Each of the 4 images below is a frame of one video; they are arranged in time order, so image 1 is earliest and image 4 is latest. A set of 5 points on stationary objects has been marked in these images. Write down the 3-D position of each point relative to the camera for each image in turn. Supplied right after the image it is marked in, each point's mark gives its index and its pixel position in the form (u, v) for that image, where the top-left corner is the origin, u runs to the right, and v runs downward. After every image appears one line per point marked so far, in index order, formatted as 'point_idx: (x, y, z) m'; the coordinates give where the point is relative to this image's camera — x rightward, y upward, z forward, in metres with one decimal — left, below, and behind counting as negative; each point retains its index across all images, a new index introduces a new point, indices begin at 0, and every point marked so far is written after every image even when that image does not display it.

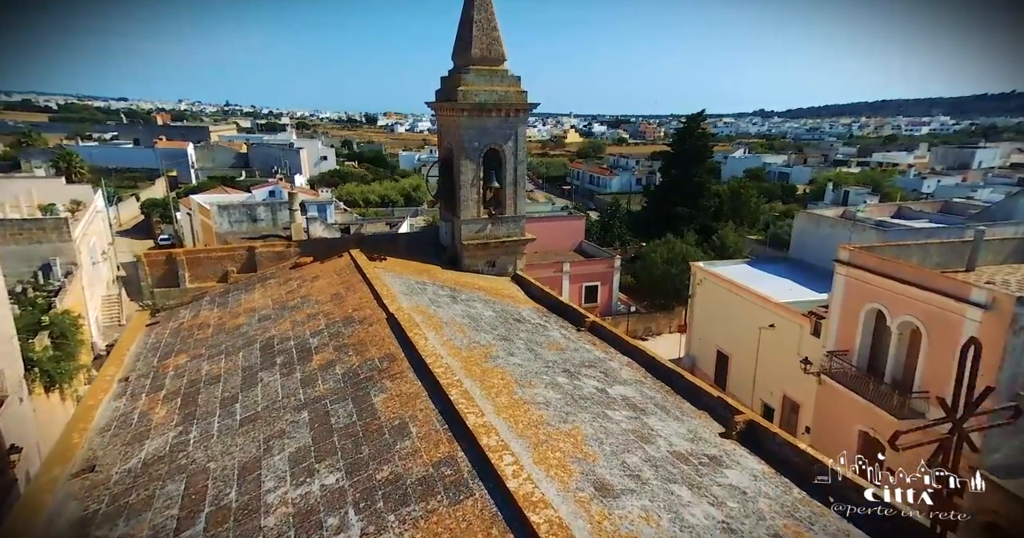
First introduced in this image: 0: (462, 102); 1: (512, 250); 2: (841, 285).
0: (-0.9, +3.1, +11.3) m
1: (0.0, +0.4, +12.5) m
2: (+7.4, -0.4, +12.9) m
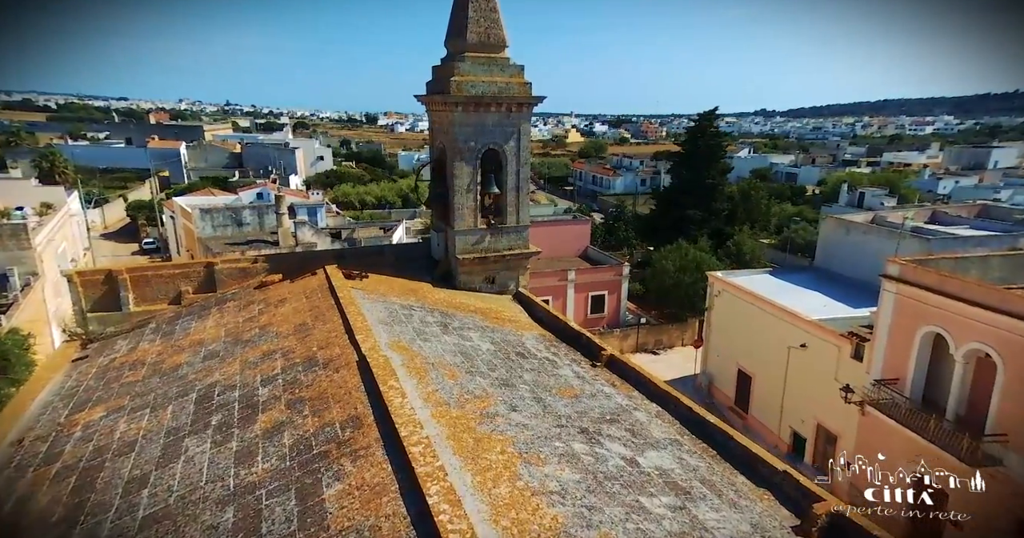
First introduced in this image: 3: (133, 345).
0: (-0.9, +2.8, +9.7) m
1: (0.0, +0.1, +10.9) m
2: (+7.4, -0.7, +11.3) m
3: (-5.2, -1.0, +7.9) m
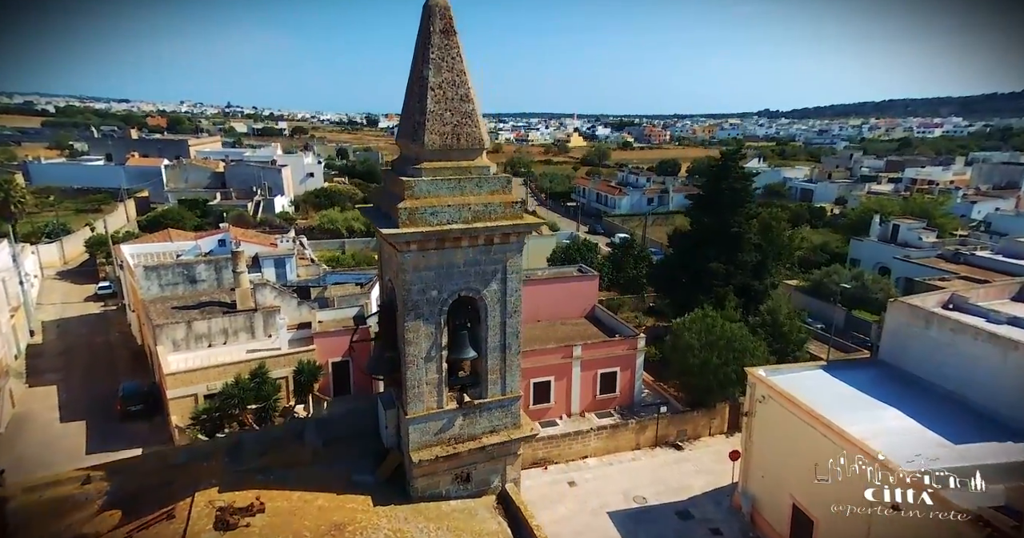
0: (-1.1, +0.4, +6.1) m
1: (-0.2, -2.3, +7.3) m
2: (+7.2, -3.1, +7.7) m
3: (-5.4, -3.4, +4.4) m
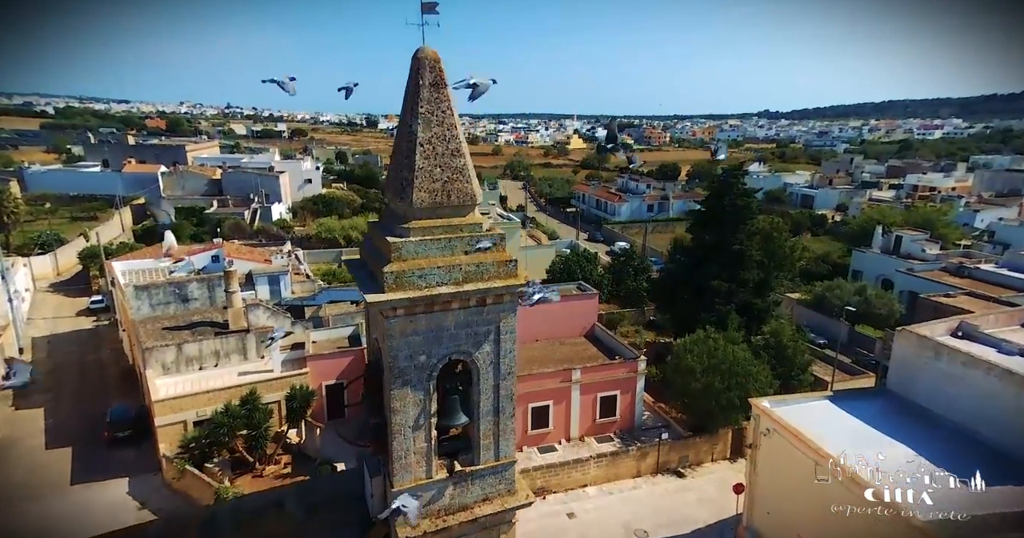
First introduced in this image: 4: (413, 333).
0: (-1.2, -0.3, +5.6) m
1: (-0.2, -3.0, +6.9) m
2: (+7.1, -3.8, +7.3) m
3: (-5.5, -4.1, +3.9) m
4: (-1.0, -0.7, +6.0) m
